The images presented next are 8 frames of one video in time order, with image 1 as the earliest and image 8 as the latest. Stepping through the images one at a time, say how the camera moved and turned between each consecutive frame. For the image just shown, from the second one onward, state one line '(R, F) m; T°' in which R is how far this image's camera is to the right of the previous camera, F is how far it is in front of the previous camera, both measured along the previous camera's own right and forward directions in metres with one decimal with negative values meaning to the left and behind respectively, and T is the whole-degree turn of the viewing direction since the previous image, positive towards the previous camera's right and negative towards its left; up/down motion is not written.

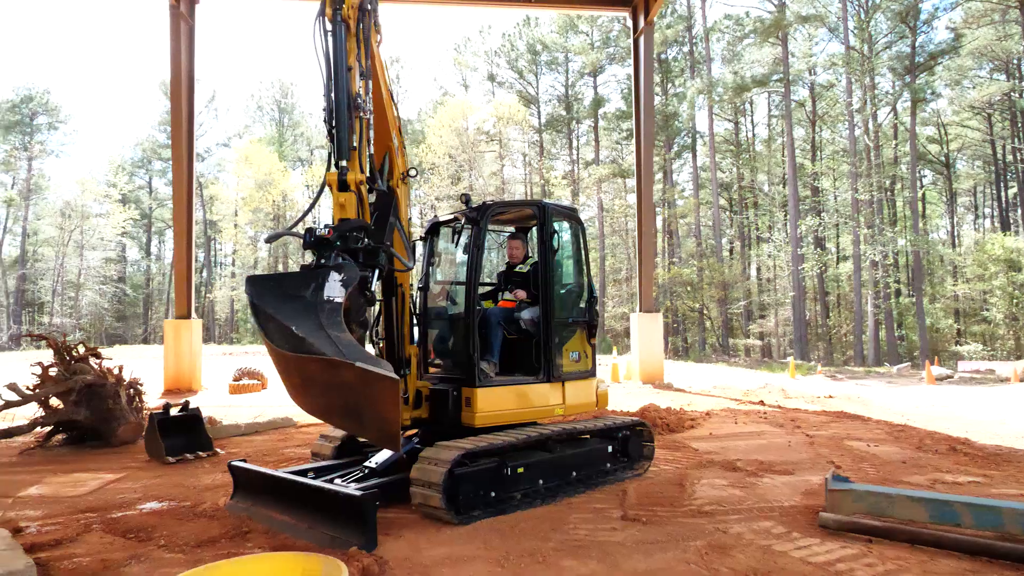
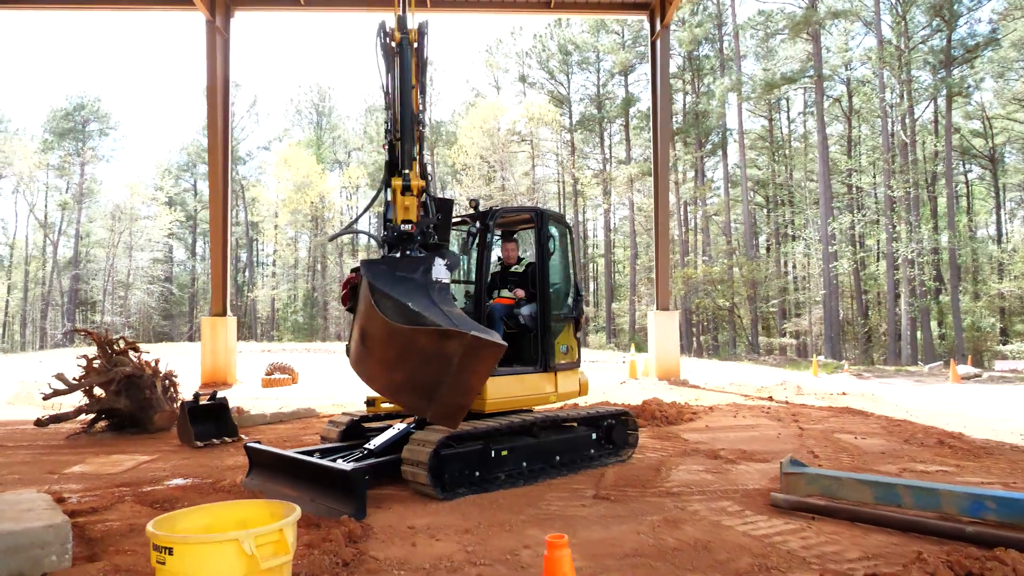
(+0.3, -0.3) m; -3°
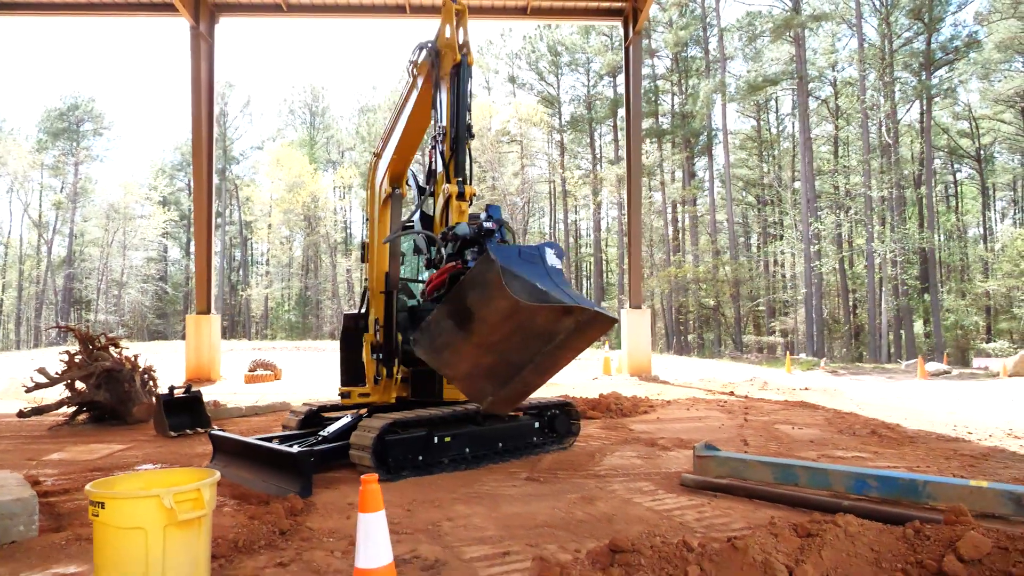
(+0.4, -0.3) m; 0°
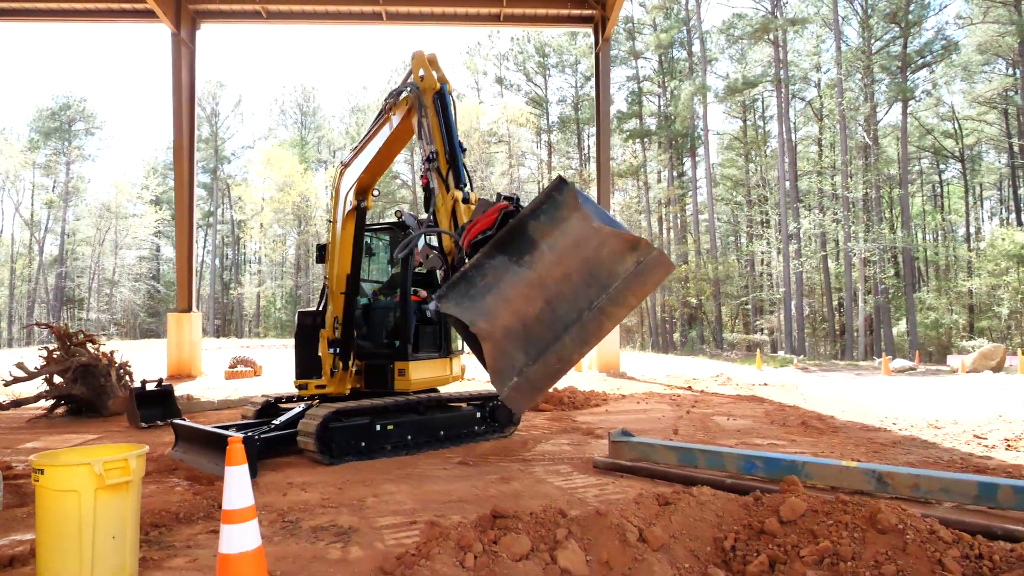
(+0.5, -0.4) m; 0°
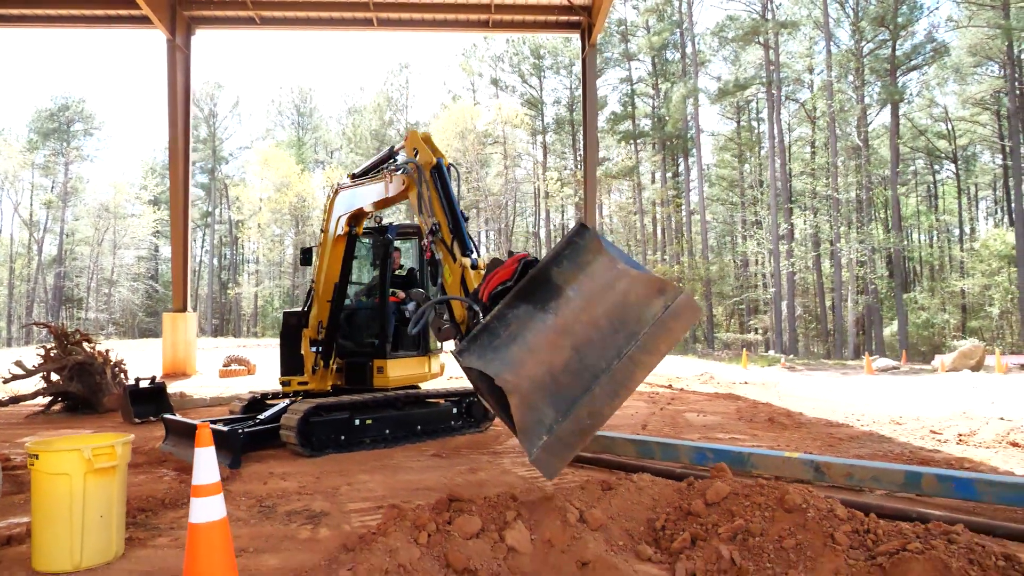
(+0.2, -0.3) m; 0°
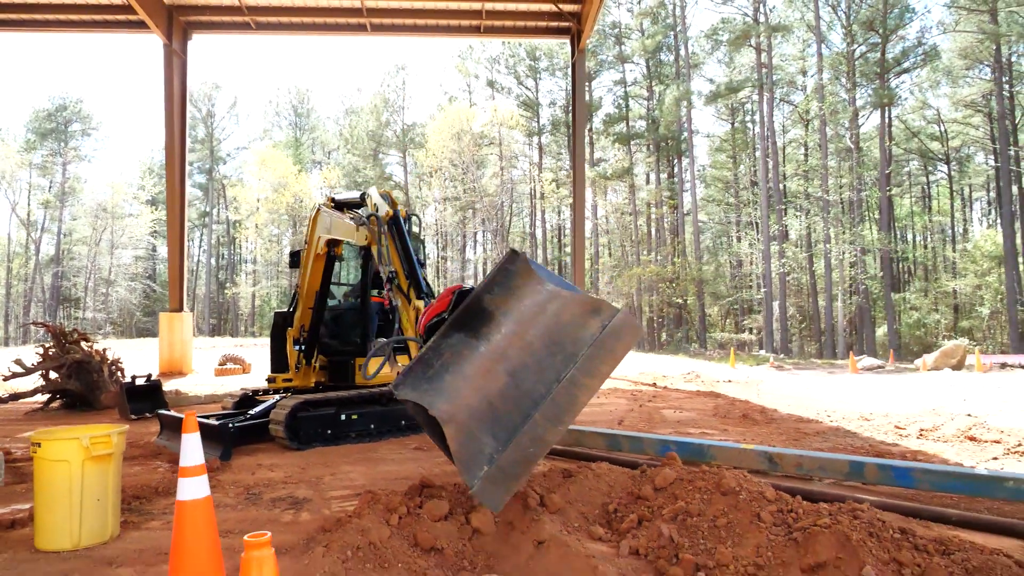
(+0.2, -0.3) m; 0°
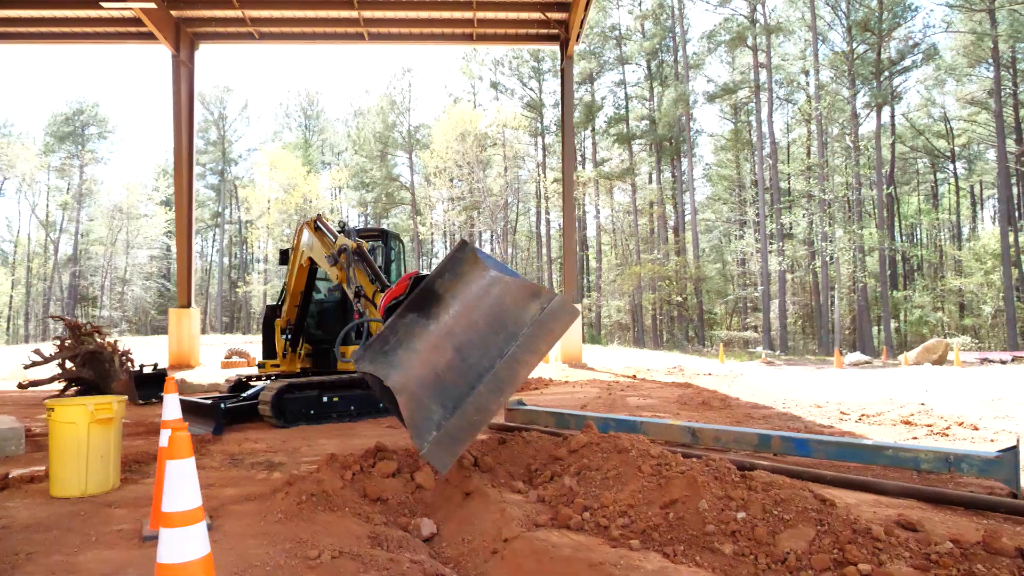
(+0.4, -0.5) m; -1°
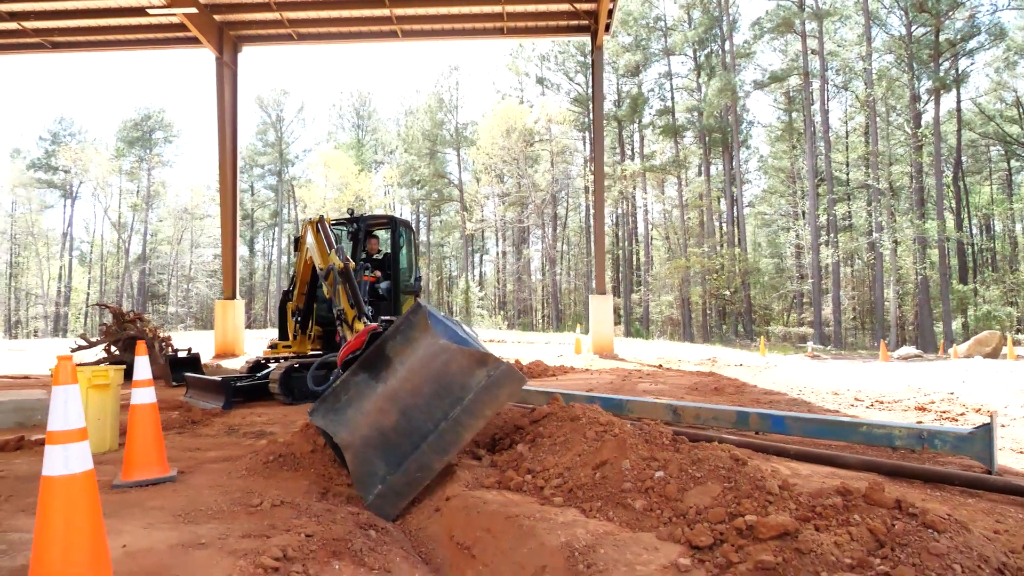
(+0.5, -0.1) m; -5°
